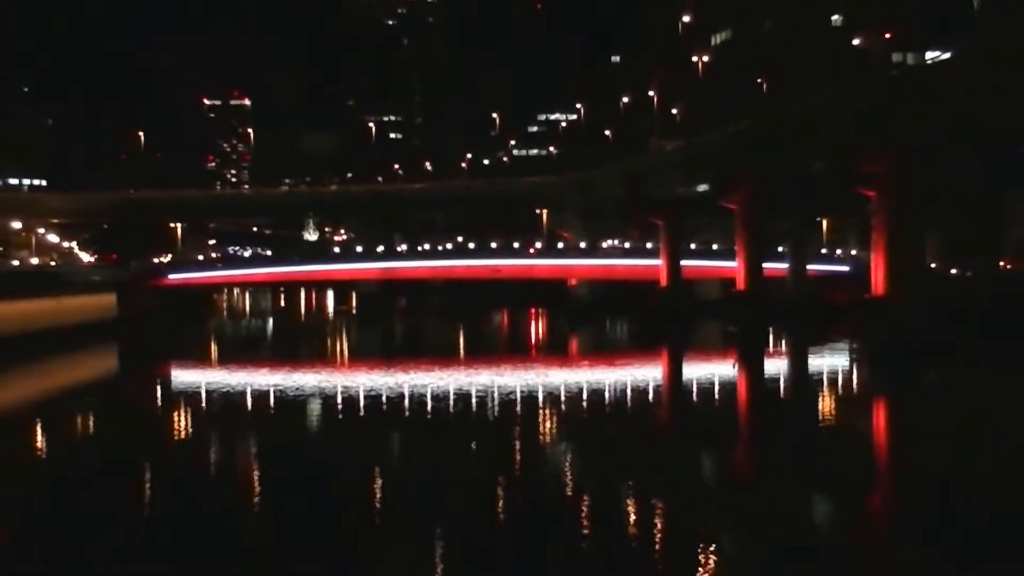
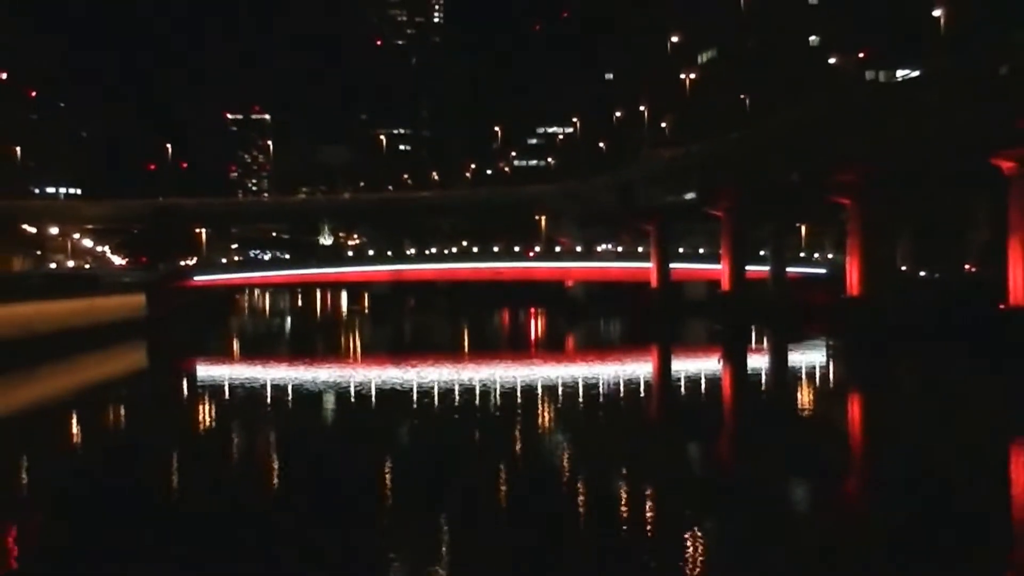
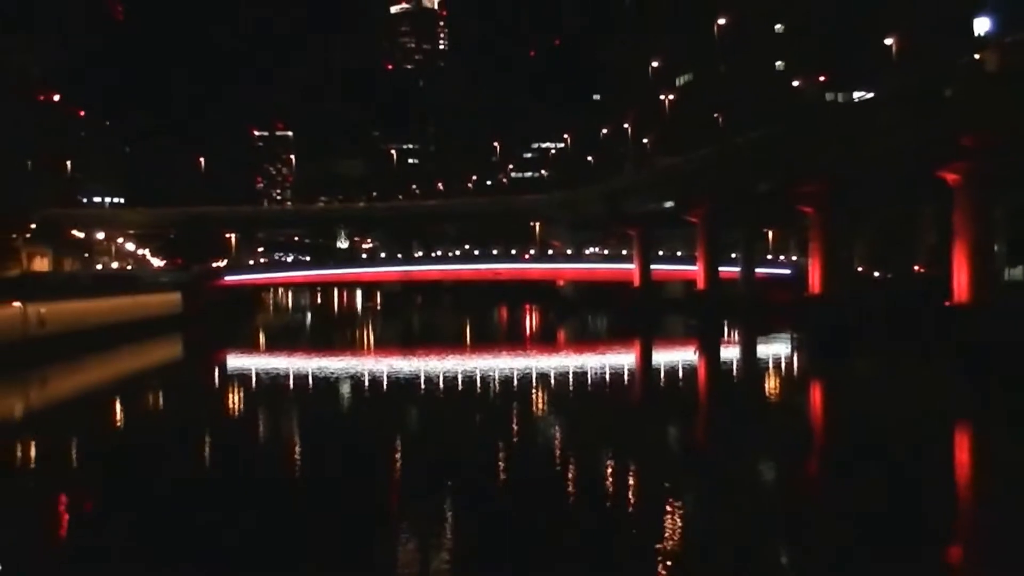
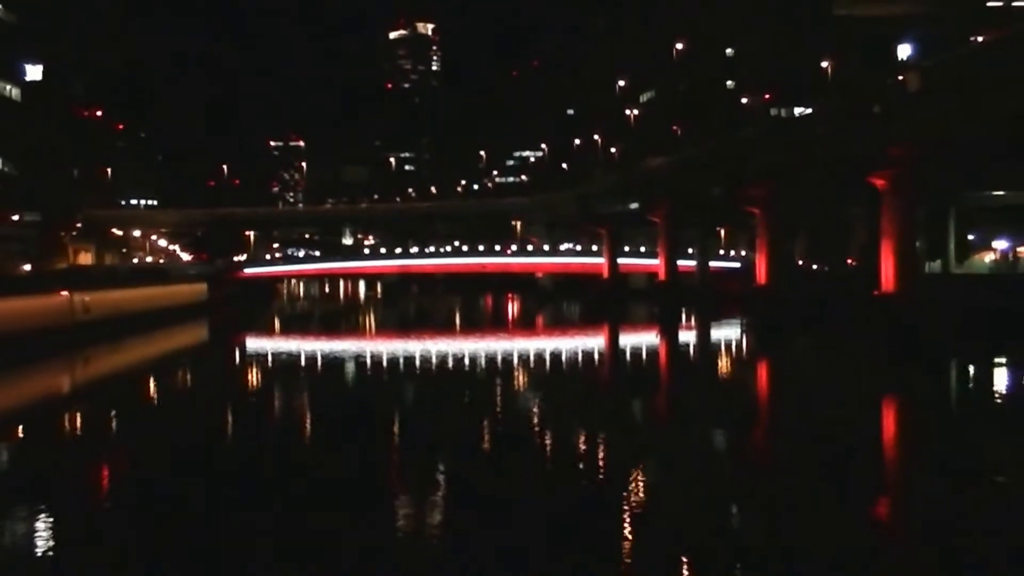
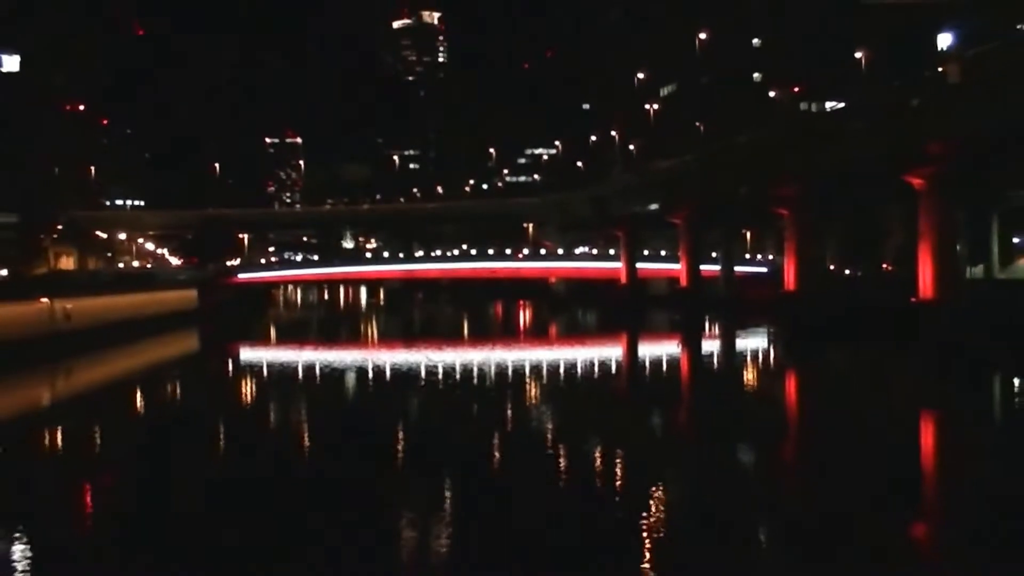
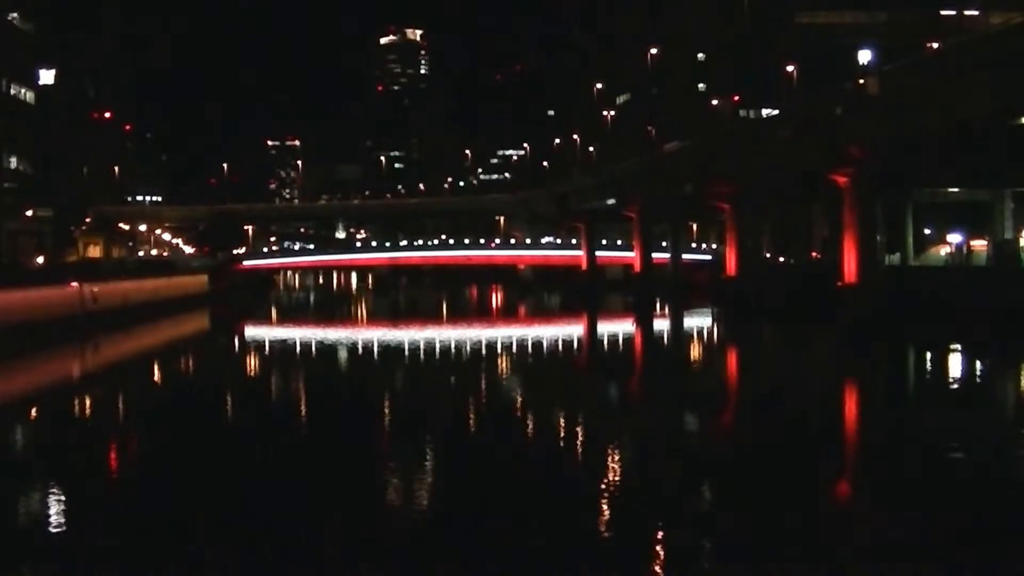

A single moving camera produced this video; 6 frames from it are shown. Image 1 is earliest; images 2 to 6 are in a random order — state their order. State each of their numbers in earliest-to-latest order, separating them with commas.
2, 3, 5, 4, 6
